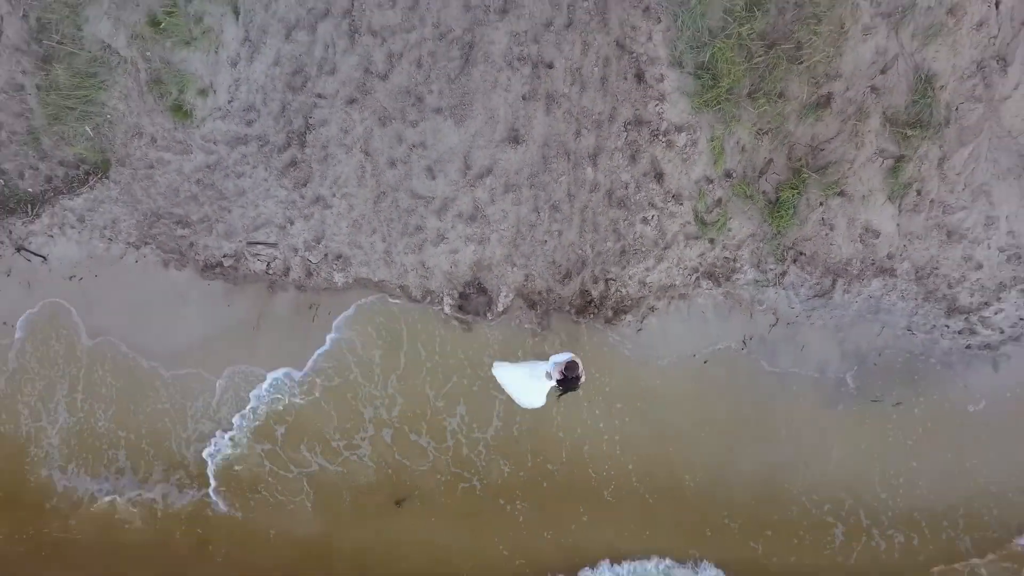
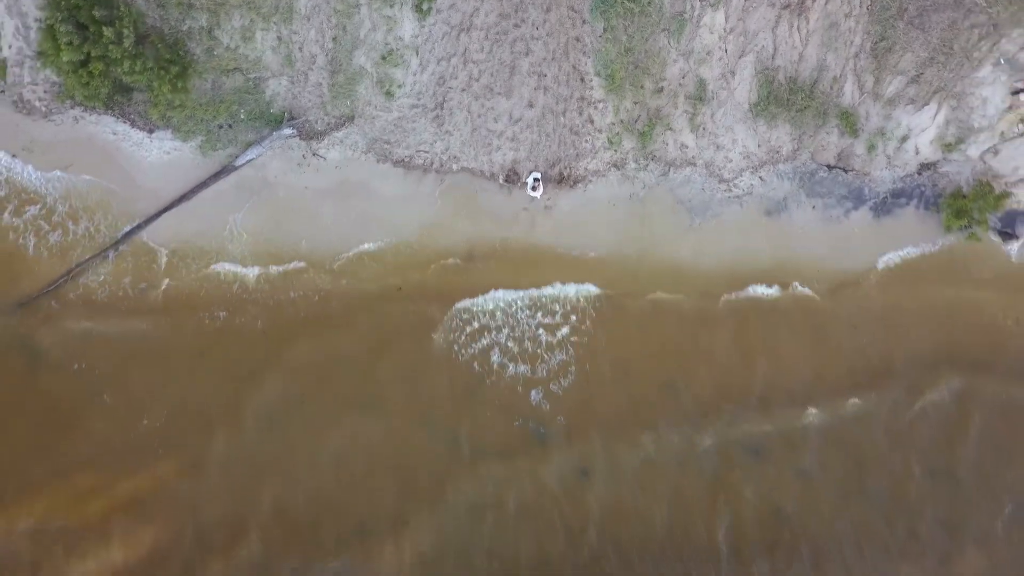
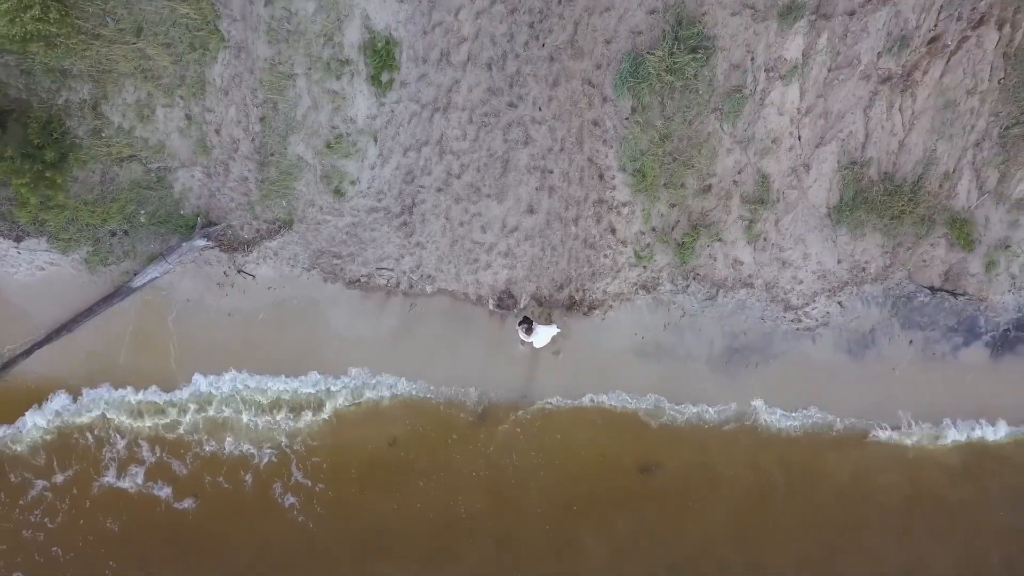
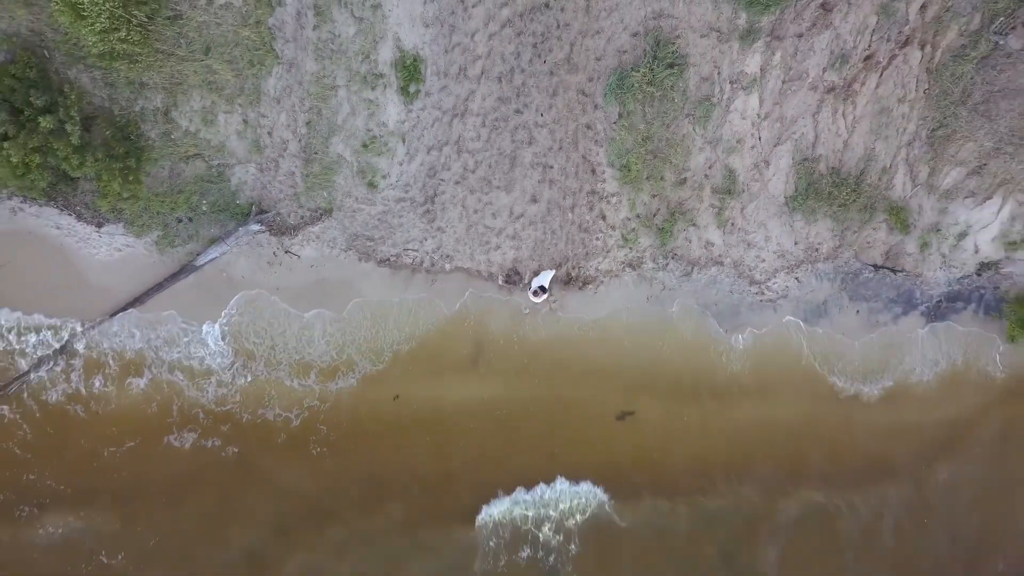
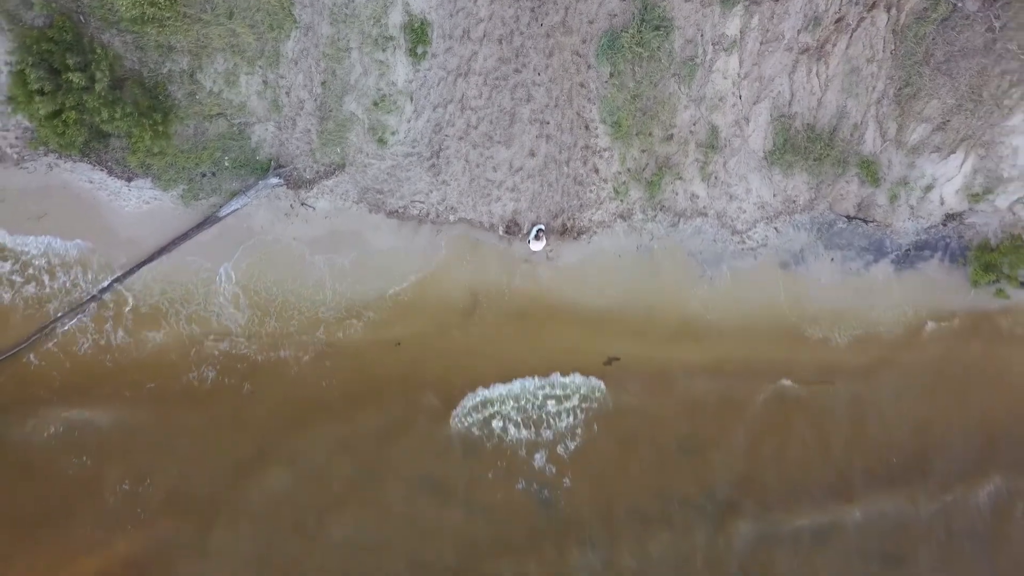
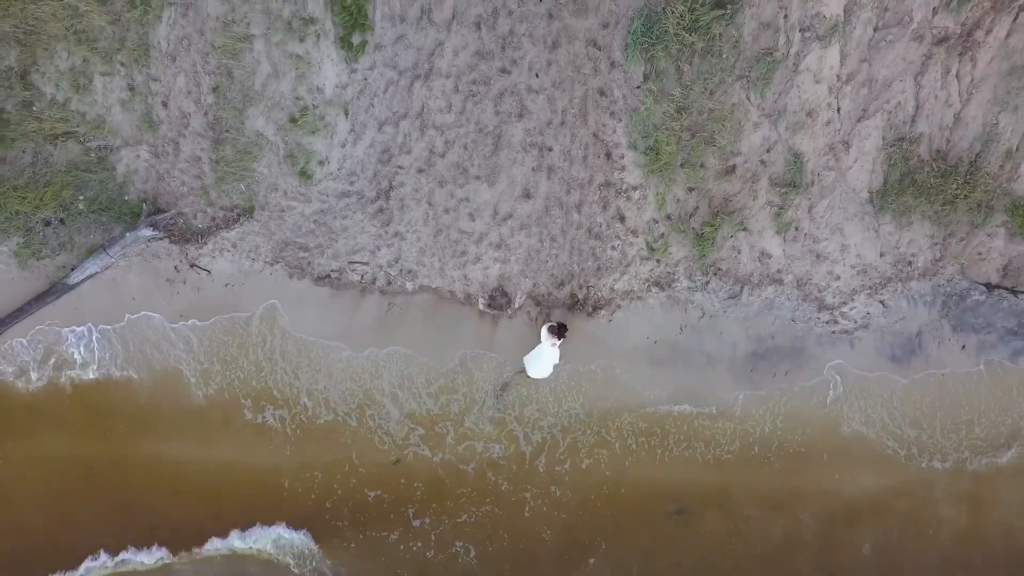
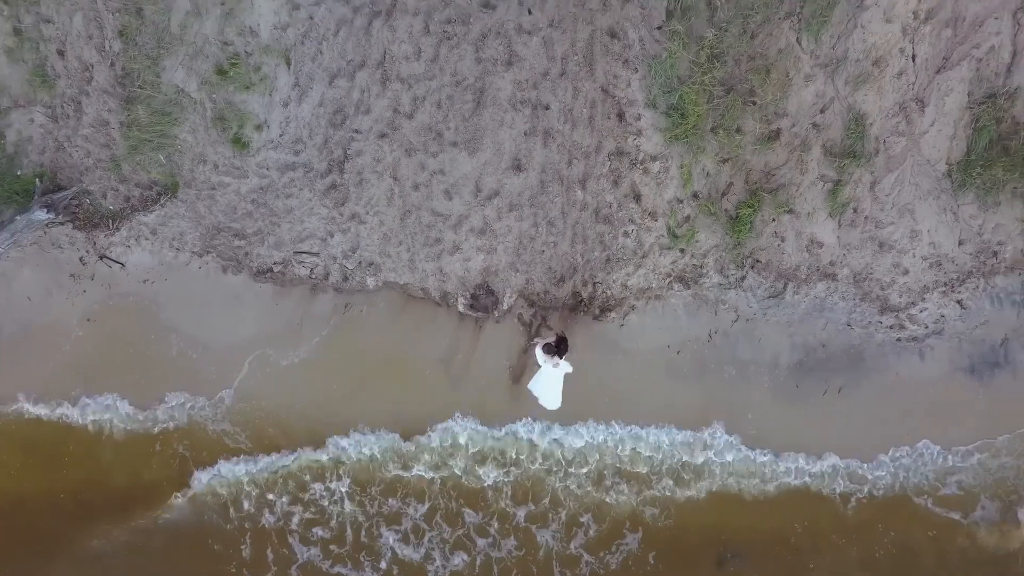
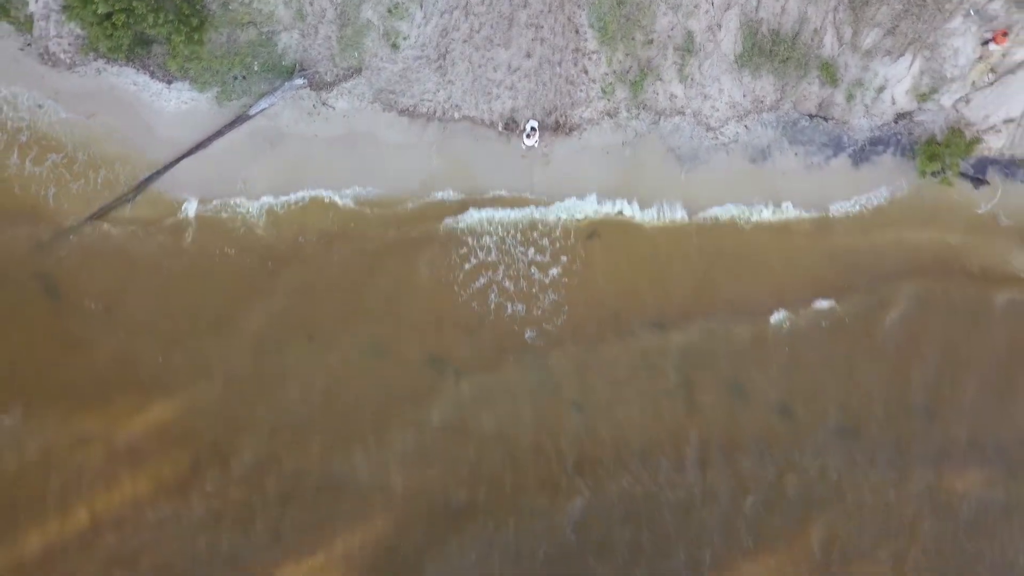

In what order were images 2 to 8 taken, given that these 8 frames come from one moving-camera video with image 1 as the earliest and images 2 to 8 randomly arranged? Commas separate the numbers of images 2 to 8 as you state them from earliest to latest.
7, 6, 3, 4, 5, 2, 8
